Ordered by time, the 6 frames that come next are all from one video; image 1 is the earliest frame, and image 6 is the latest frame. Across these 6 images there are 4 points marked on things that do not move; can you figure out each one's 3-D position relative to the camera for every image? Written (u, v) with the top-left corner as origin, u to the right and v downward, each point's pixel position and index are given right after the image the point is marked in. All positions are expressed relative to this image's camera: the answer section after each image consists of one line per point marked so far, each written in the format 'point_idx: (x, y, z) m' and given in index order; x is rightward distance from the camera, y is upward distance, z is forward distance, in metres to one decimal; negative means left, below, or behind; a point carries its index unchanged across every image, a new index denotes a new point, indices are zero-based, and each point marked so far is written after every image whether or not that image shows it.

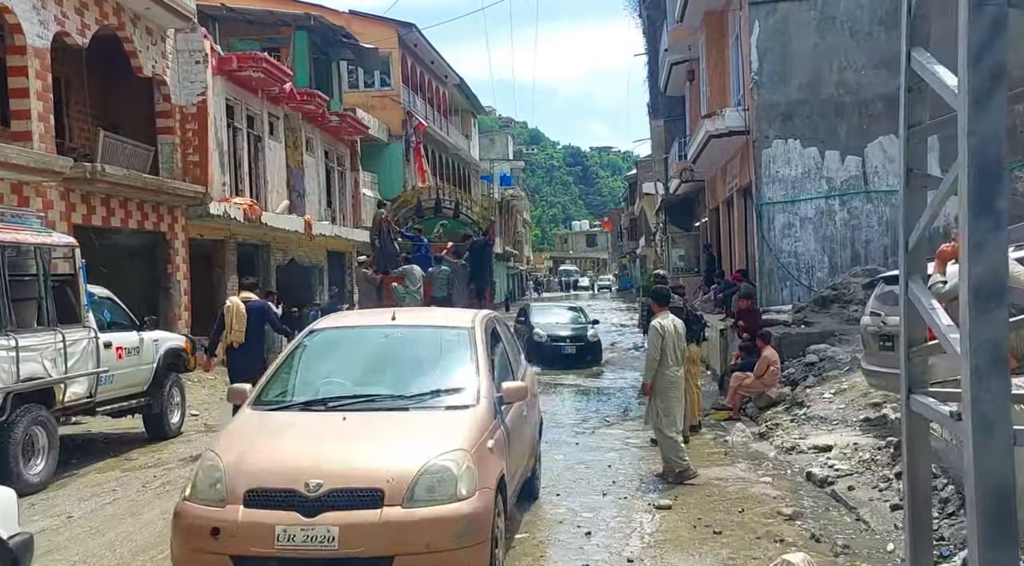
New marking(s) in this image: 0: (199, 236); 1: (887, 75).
0: (-5.6, +0.8, +19.4) m
1: (+5.8, +3.2, +16.7) m
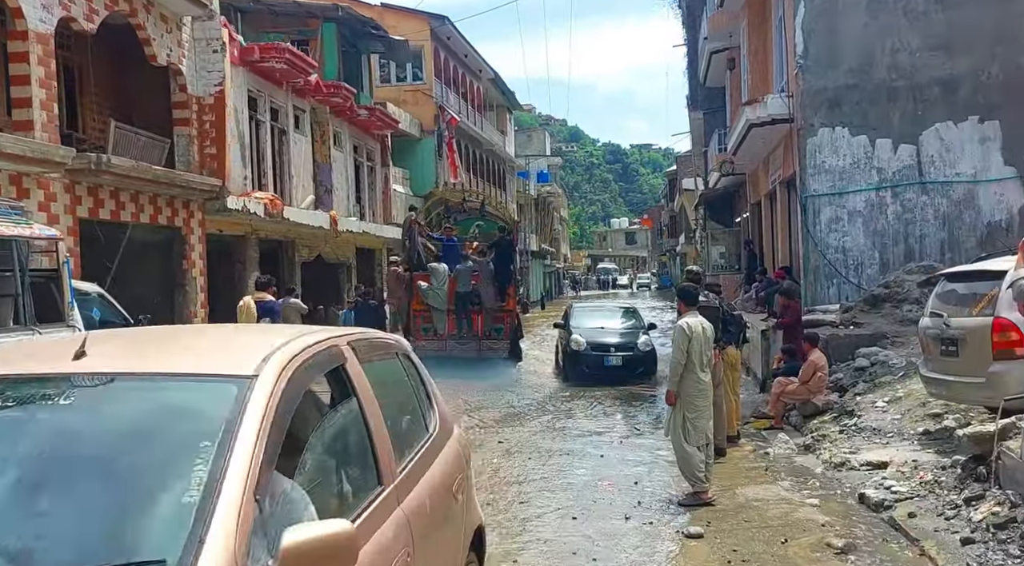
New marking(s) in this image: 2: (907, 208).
0: (-5.1, +0.9, +18.7) m
1: (+6.2, +3.3, +15.6) m
2: (+5.7, +1.1, +15.7) m
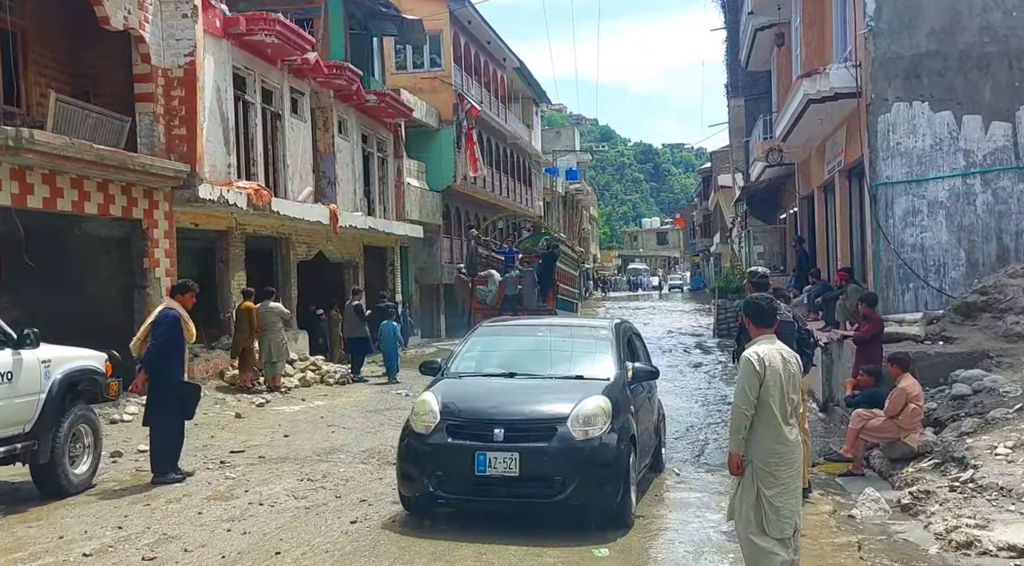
0: (-4.8, +0.9, +16.4) m
1: (+6.4, +3.2, +13.0) m
2: (+5.9, +1.0, +13.1) m
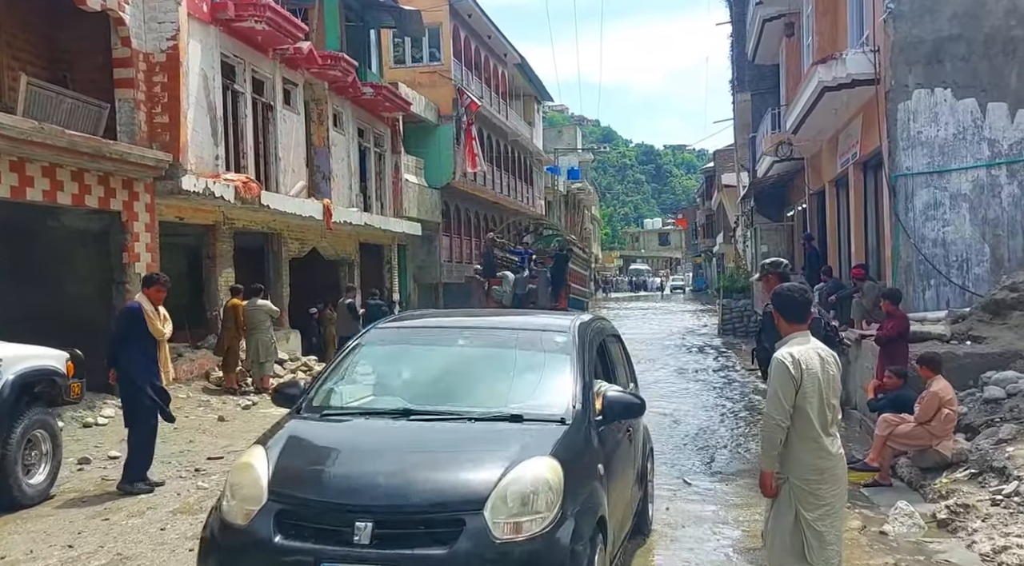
0: (-4.8, +0.9, +15.7) m
1: (+6.4, +3.2, +12.2) m
2: (+5.9, +1.1, +12.3) m
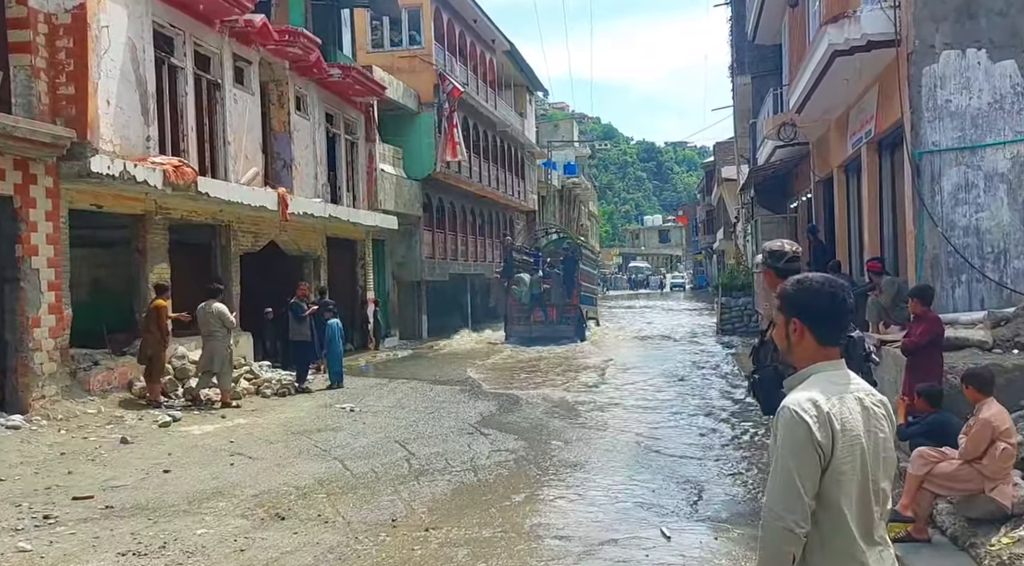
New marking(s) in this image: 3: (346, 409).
0: (-5.3, +1.0, +13.8) m
1: (+6.0, +3.3, +10.3) m
2: (+5.5, +1.1, +10.4) m
3: (-2.1, -1.6, +13.4) m
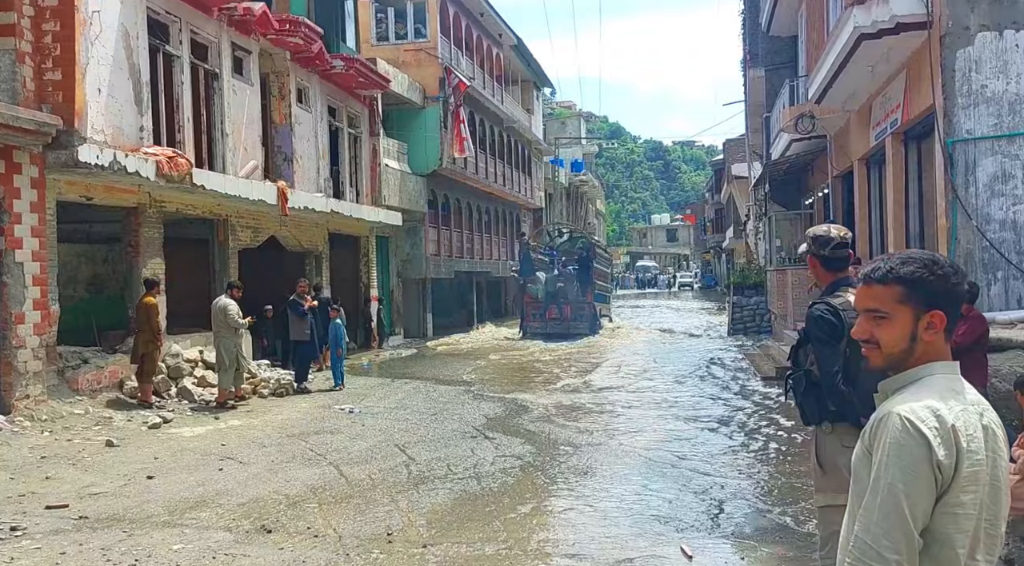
0: (-5.2, +1.0, +13.2) m
1: (+6.0, +3.3, +9.6) m
2: (+5.5, +1.1, +9.7) m
3: (-2.0, -1.5, +12.8) m
